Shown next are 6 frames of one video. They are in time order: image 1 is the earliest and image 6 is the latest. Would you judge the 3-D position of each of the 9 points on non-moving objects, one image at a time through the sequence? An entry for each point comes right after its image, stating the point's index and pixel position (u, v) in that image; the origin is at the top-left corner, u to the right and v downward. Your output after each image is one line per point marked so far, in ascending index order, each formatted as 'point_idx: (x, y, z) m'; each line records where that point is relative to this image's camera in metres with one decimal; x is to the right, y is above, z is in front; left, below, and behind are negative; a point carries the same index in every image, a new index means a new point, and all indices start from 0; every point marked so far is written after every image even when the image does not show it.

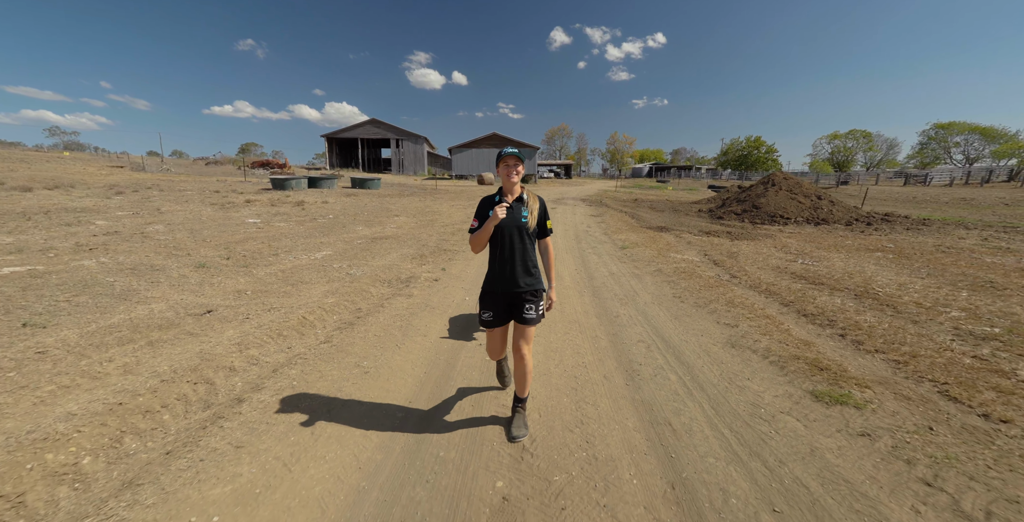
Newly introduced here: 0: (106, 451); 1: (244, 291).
0: (-2.9, -1.3, +2.6) m
1: (-4.4, -0.4, +6.1) m
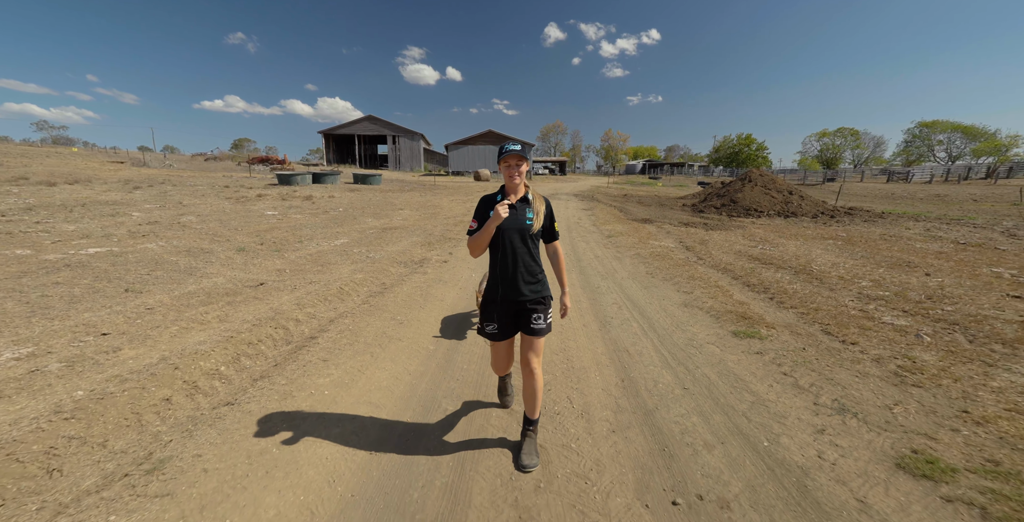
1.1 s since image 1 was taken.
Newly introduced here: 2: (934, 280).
0: (-2.8, -1.0, +3.7) m
1: (-4.4, -0.1, +7.2) m
2: (+7.1, -0.3, +6.2) m
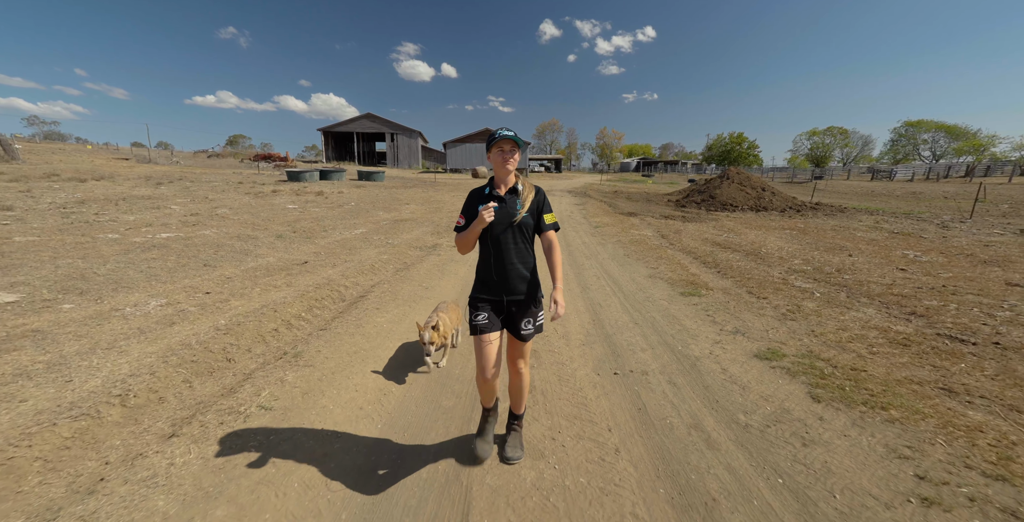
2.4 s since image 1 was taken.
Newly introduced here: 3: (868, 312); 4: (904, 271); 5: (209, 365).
0: (-2.8, -0.6, +5.1) m
1: (-4.4, +0.3, +8.6) m
2: (+7.1, +0.1, +7.7) m
3: (+4.5, -0.6, +4.7) m
4: (+6.9, -0.2, +6.5) m
5: (-2.9, -1.0, +3.5) m
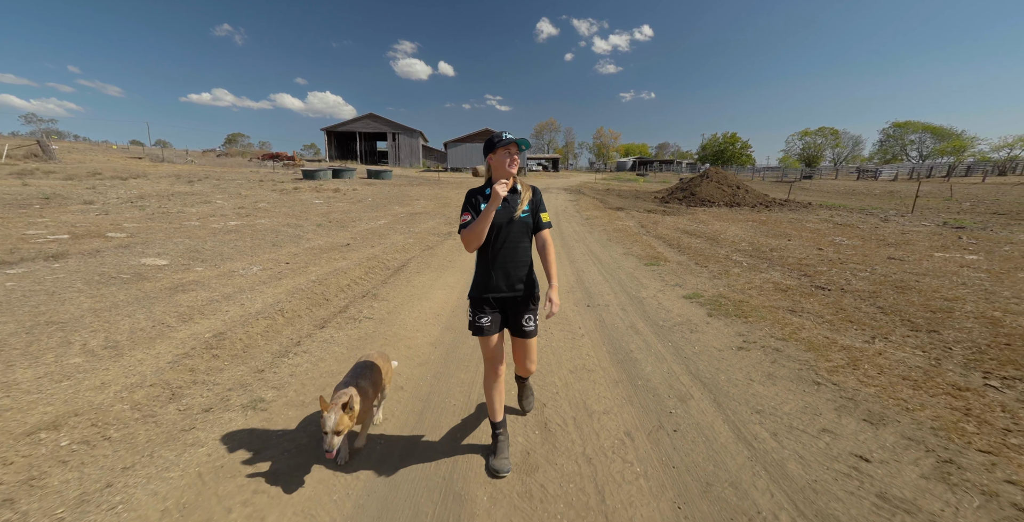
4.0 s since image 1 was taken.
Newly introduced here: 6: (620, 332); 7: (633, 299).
0: (-2.7, -0.2, +6.9) m
1: (-4.3, +0.7, +10.4) m
2: (+7.2, +0.5, +9.6) m
3: (+4.6, -0.2, +6.6) m
4: (+7.0, +0.3, +8.4) m
5: (-2.8, -0.5, +5.3) m
6: (+1.3, -0.8, +4.3) m
7: (+1.8, -0.6, +5.6) m
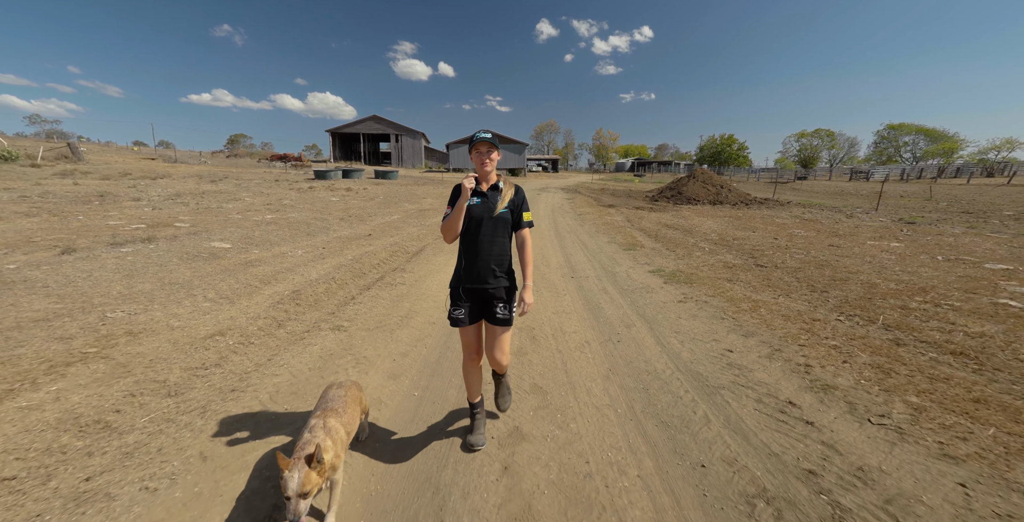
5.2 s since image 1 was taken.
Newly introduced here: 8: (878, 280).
0: (-2.7, +0.1, +8.3) m
1: (-4.3, +1.0, +11.8) m
2: (+7.2, +0.8, +11.0) m
3: (+4.6, +0.1, +8.0) m
4: (+7.0, +0.6, +9.8) m
5: (-2.8, -0.2, +6.7) m
6: (+1.3, -0.5, +5.7) m
7: (+1.8, -0.3, +7.0) m
8: (+5.7, -0.3, +5.7) m
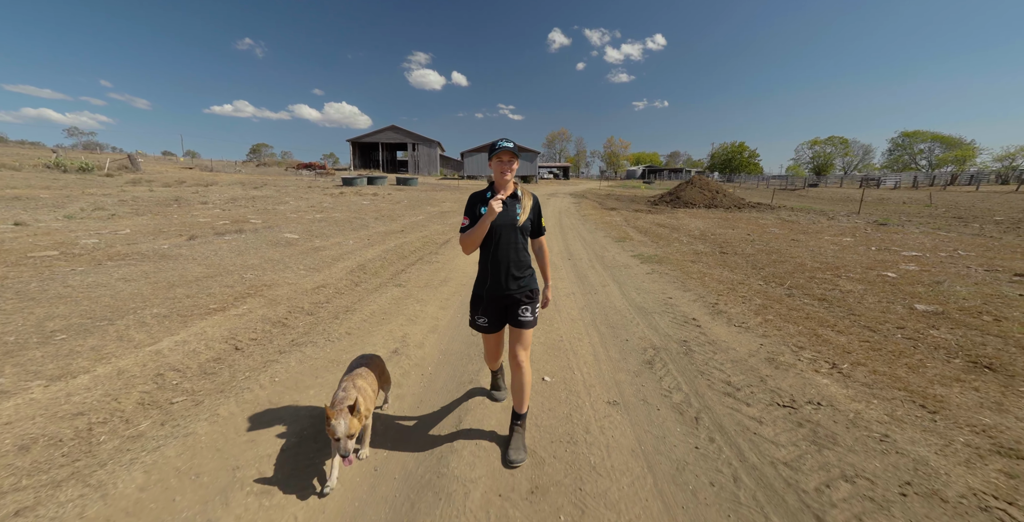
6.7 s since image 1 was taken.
0: (-2.4, +0.4, +10.2) m
1: (-4.0, +1.2, +13.7) m
2: (+7.5, +1.0, +12.6) m
3: (+4.9, +0.3, +9.6) m
4: (+7.3, +0.8, +11.3) m
5: (-2.6, +0.1, +8.5) m
6: (+1.5, -0.2, +7.4) m
7: (+2.0, 0.0, +8.7) m
8: (+5.8, 0.0, +7.3) m
